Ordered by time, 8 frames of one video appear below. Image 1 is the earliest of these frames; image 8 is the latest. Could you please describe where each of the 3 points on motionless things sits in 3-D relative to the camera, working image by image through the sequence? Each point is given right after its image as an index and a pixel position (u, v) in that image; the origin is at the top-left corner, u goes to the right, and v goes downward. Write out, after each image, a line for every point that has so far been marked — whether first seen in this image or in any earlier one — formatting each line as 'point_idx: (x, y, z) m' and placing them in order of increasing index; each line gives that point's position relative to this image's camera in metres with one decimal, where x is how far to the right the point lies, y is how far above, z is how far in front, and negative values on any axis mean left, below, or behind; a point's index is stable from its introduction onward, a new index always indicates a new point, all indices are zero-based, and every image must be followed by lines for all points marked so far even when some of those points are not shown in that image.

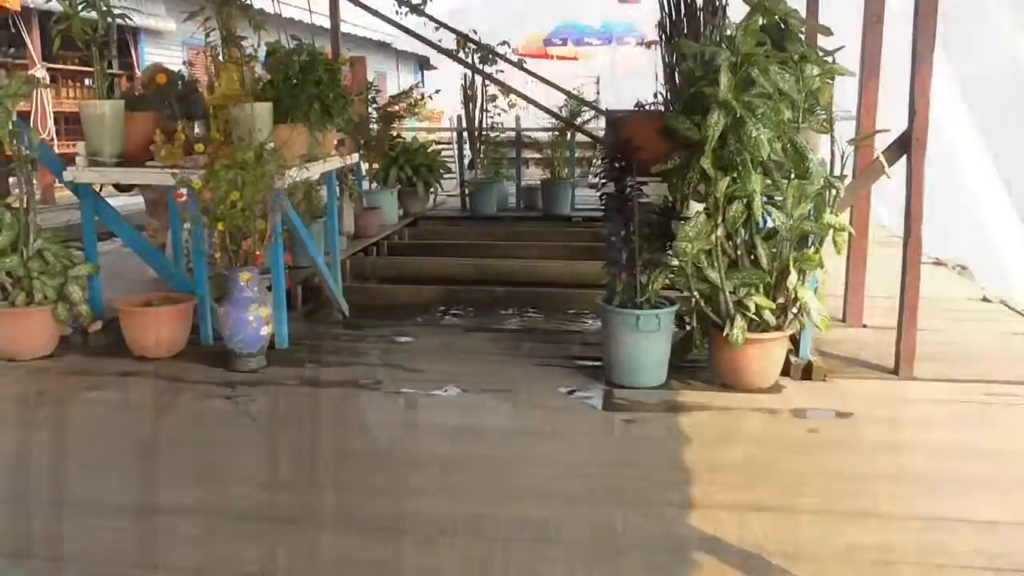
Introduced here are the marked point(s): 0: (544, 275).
0: (+0.2, +0.1, +6.3) m
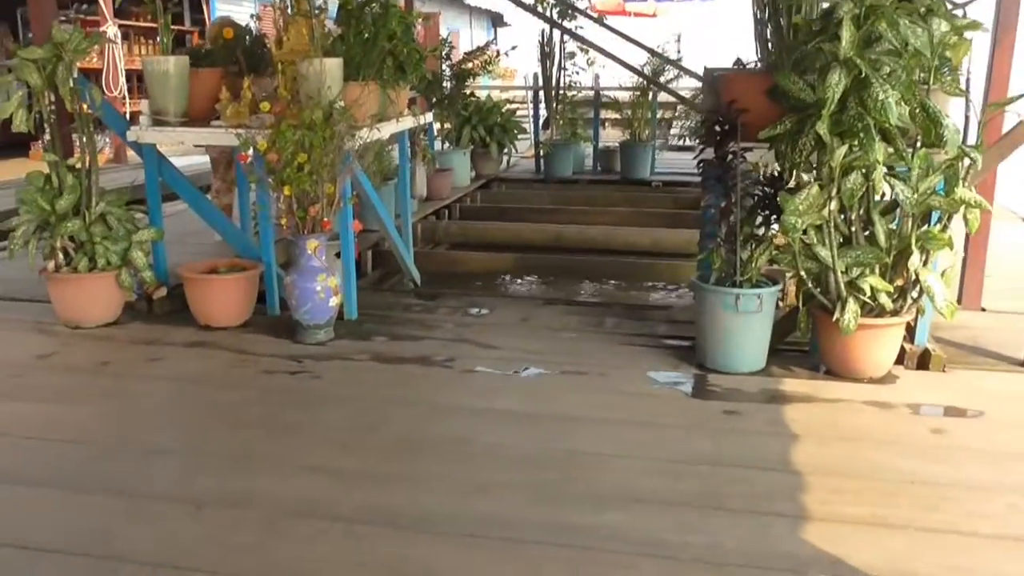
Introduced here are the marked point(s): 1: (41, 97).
0: (+0.7, +0.3, +6.0) m
1: (-1.8, +0.8, +3.6) m
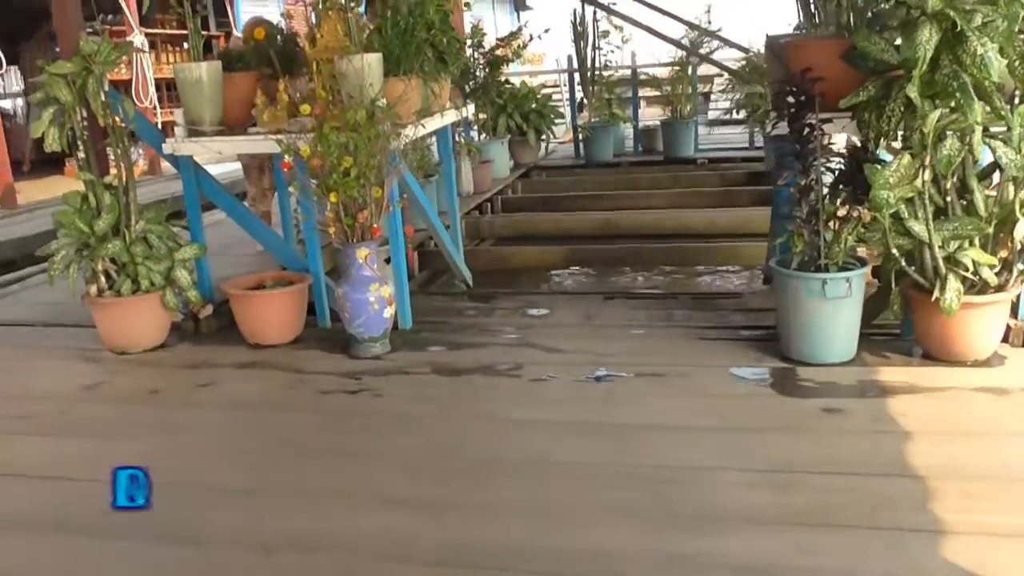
0: (+1.0, +0.4, +5.7) m
1: (-1.6, +0.7, +3.4) m
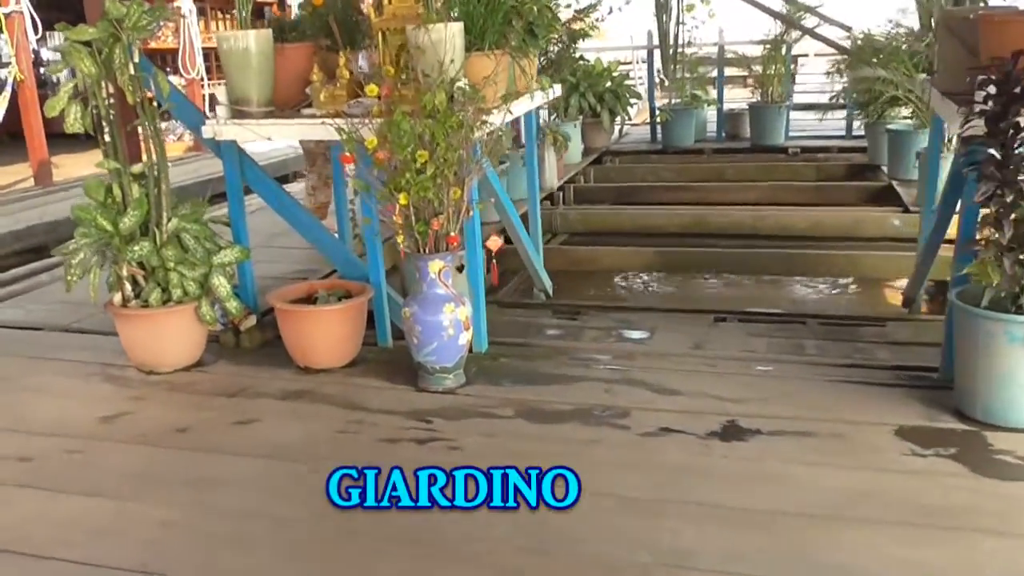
0: (+1.5, +0.3, +5.1) m
1: (-1.3, +0.6, +2.9) m
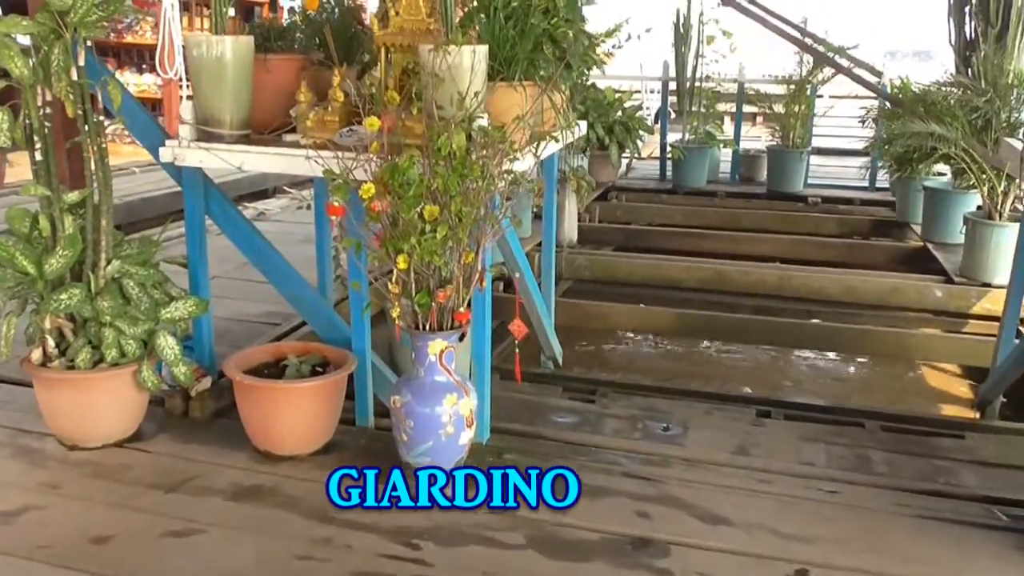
0: (+1.5, 0.0, +4.6) m
1: (-1.2, +0.5, +2.3) m
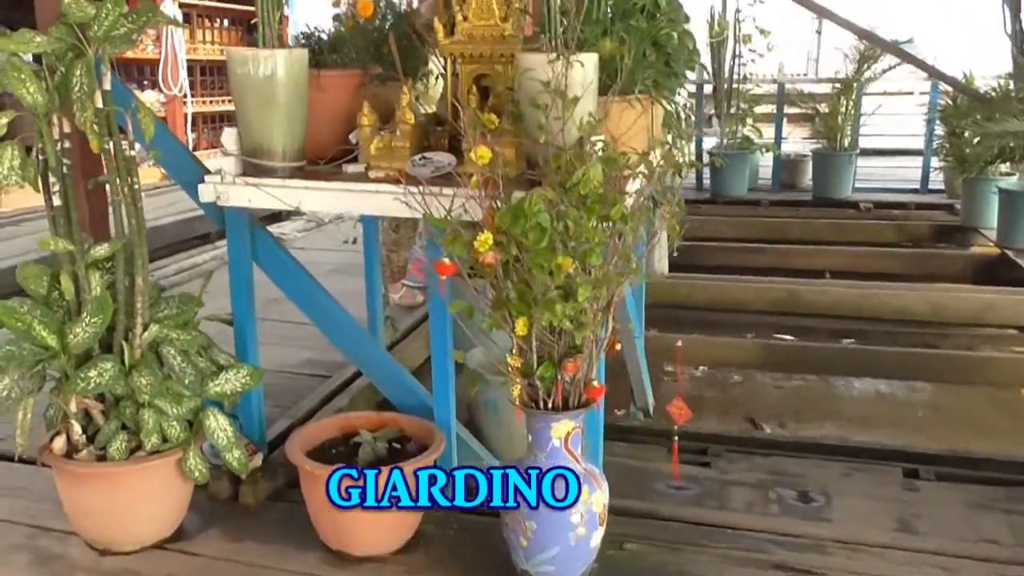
0: (+1.7, -0.1, +4.2) m
1: (-1.0, +0.3, +1.9) m
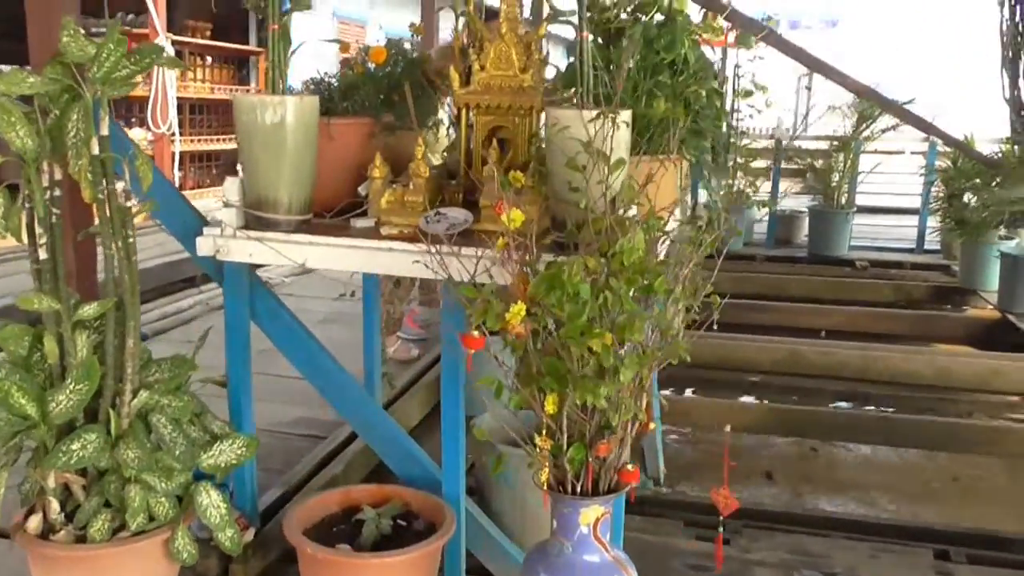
0: (+1.7, -0.4, +4.1) m
1: (-0.9, +0.2, +1.8) m
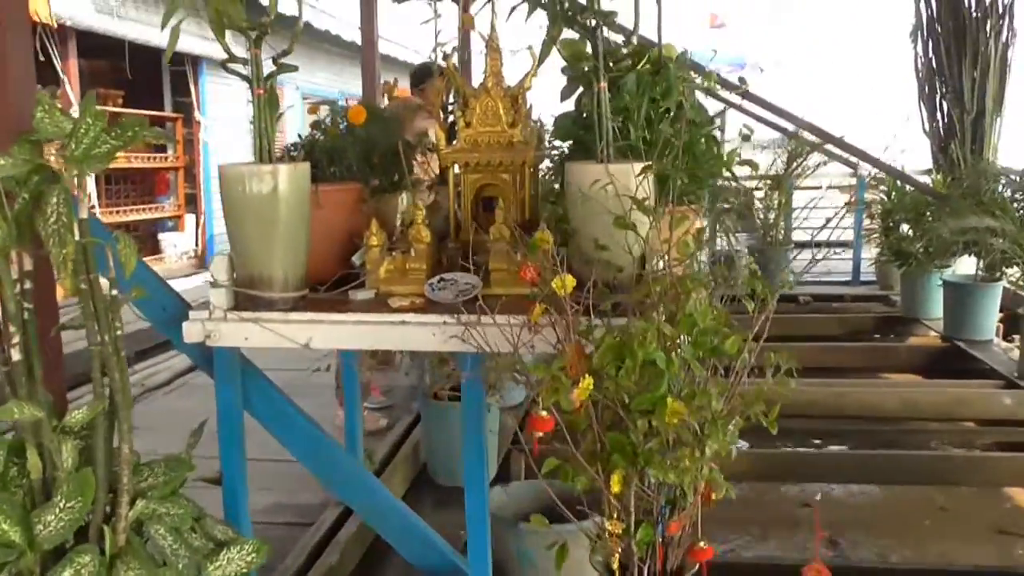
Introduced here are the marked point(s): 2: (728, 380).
0: (+1.6, -0.5, +4.1) m
1: (-0.9, 0.0, +1.6) m
2: (+0.3, -0.2, +1.5) m
